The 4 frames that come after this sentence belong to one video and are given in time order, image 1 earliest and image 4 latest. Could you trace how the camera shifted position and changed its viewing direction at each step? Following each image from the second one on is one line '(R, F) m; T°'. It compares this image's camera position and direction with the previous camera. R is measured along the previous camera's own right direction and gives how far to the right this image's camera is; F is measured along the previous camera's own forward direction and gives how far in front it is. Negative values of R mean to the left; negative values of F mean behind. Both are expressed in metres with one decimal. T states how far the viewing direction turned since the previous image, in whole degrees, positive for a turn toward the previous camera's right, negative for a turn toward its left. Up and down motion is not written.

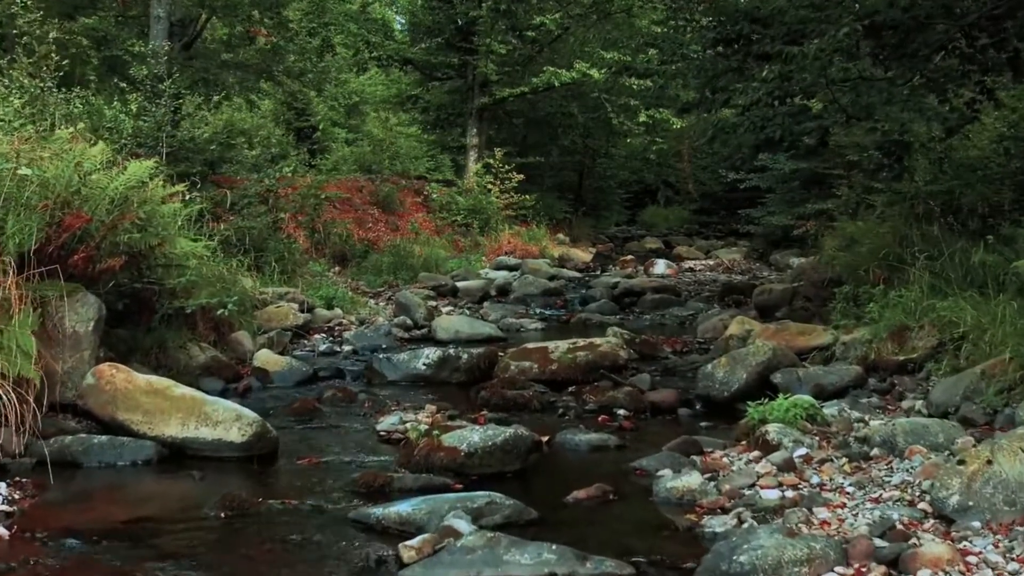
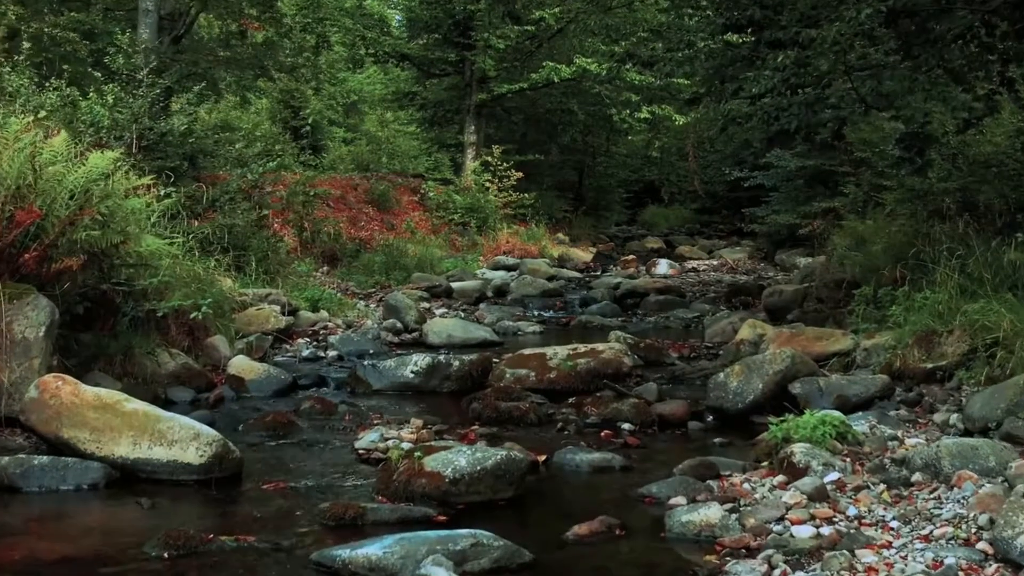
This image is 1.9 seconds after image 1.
(0.0, +0.6) m; 0°
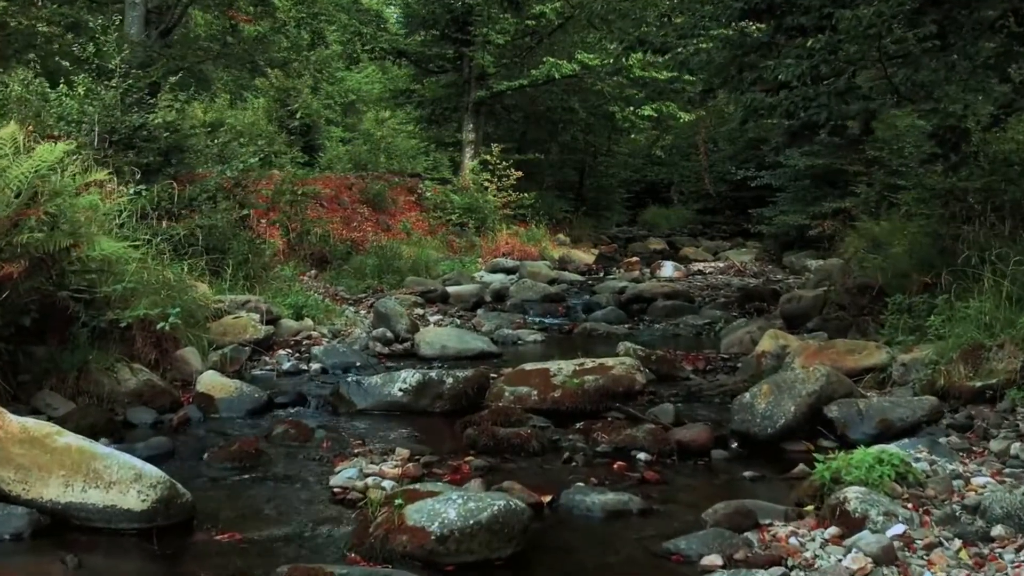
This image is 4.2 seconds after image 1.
(0.0, +0.7) m; 0°
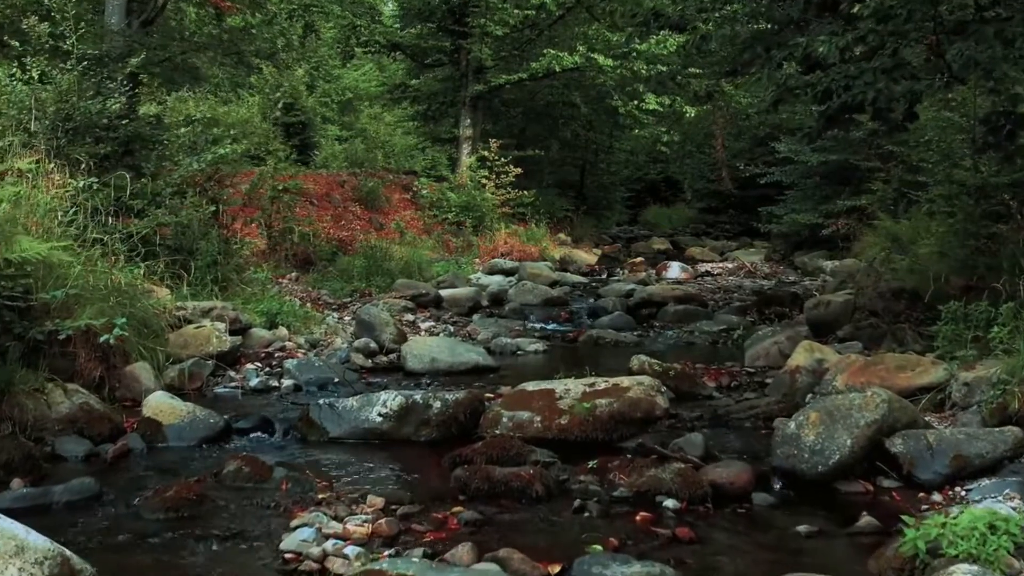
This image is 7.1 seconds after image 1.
(0.0, +1.0) m; 0°
